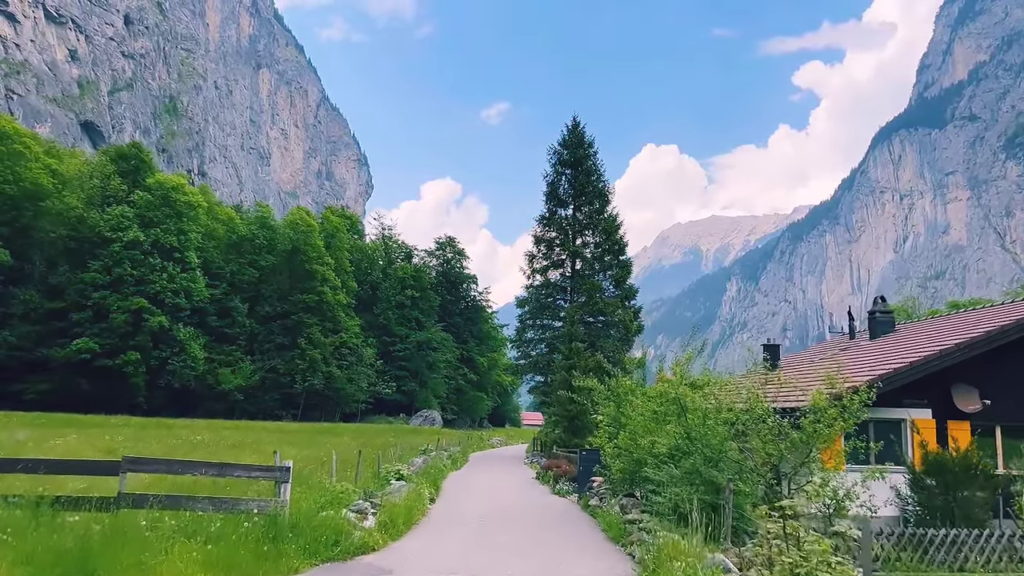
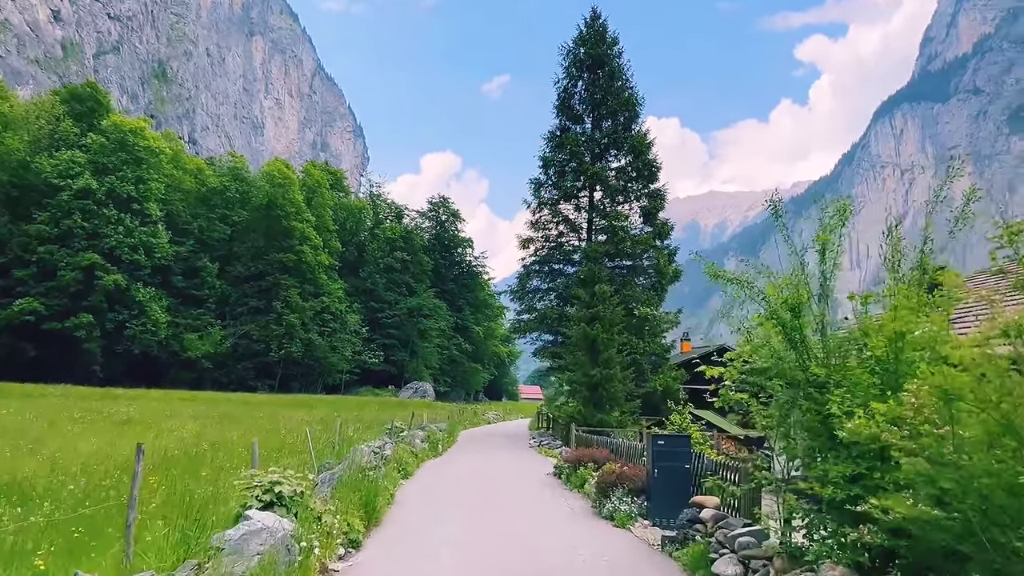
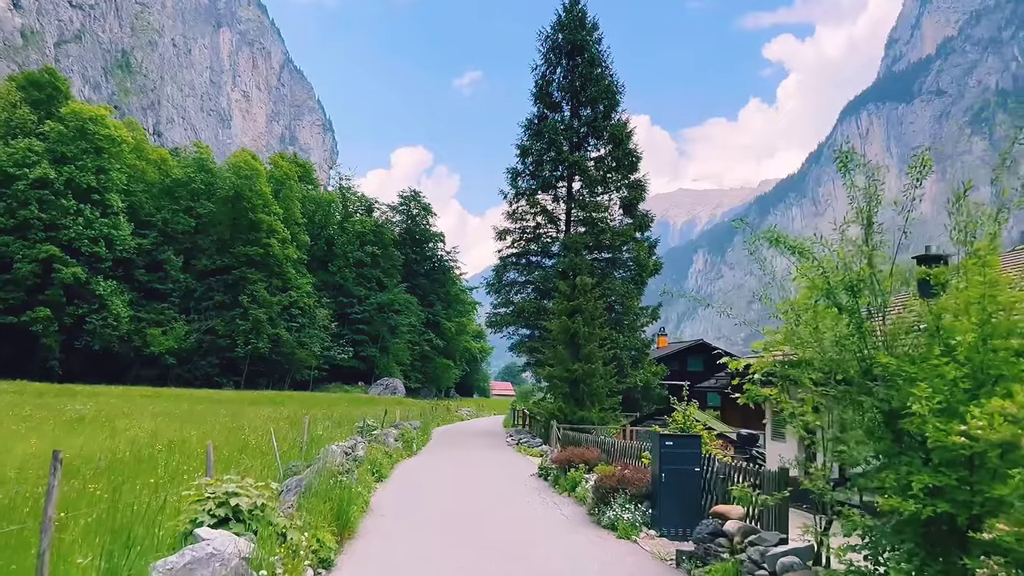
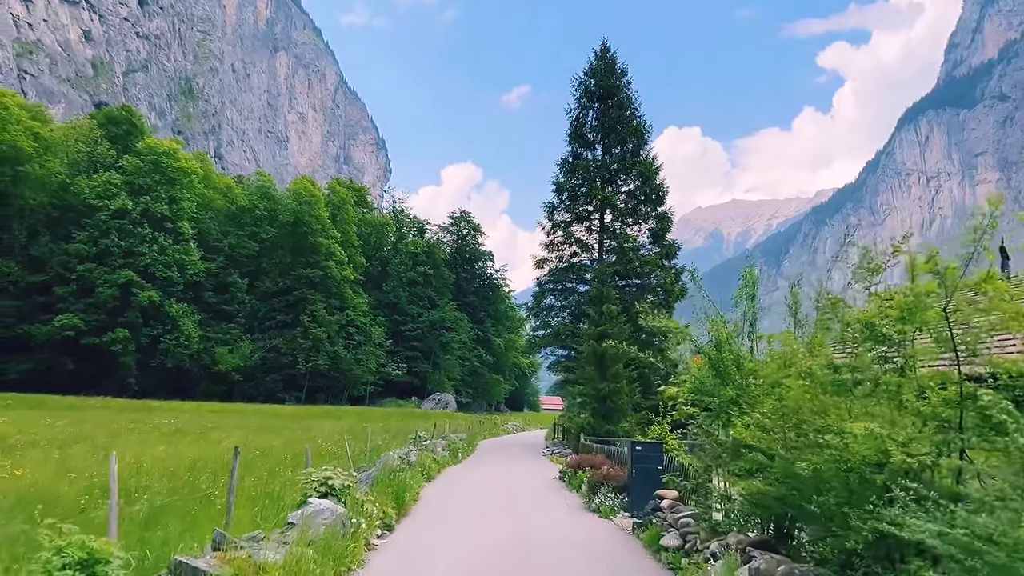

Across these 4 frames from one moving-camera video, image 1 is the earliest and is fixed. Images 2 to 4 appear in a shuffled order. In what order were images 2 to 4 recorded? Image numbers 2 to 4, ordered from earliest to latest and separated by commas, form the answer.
4, 2, 3
